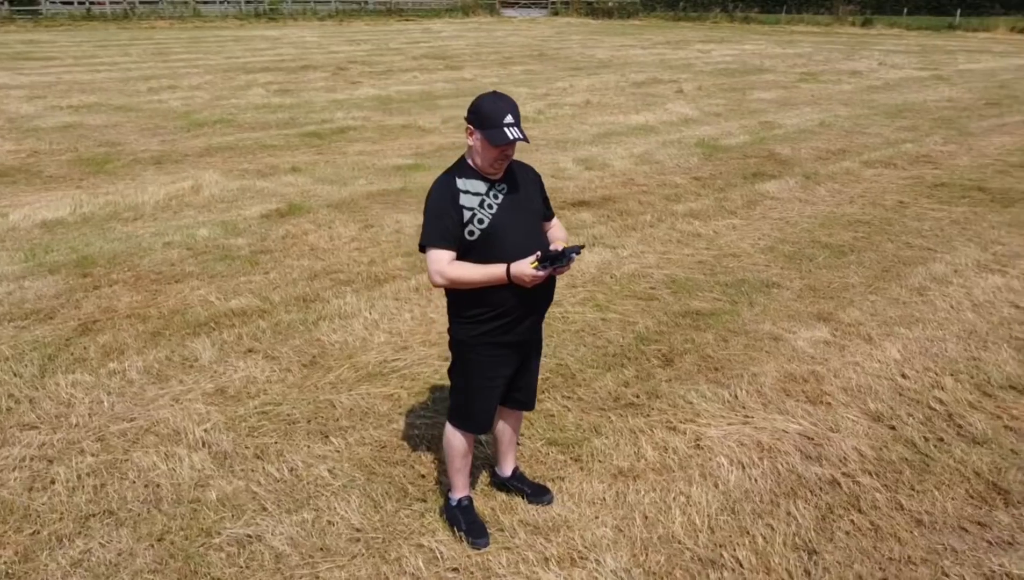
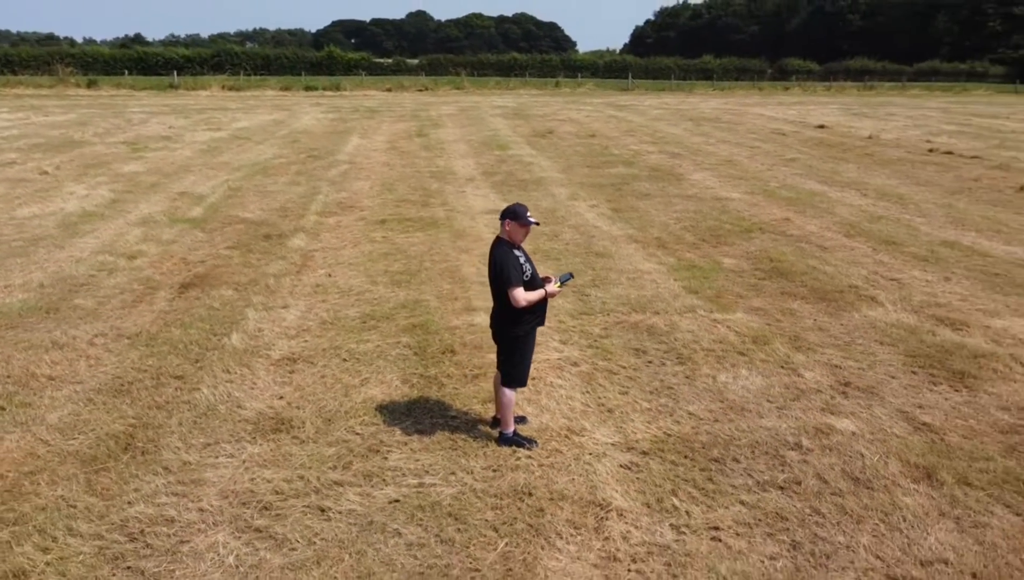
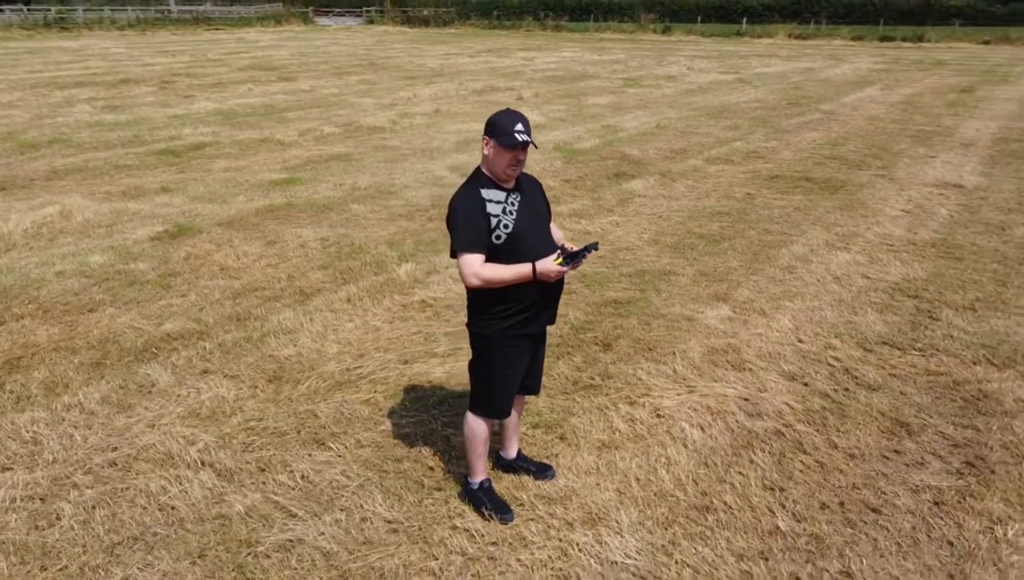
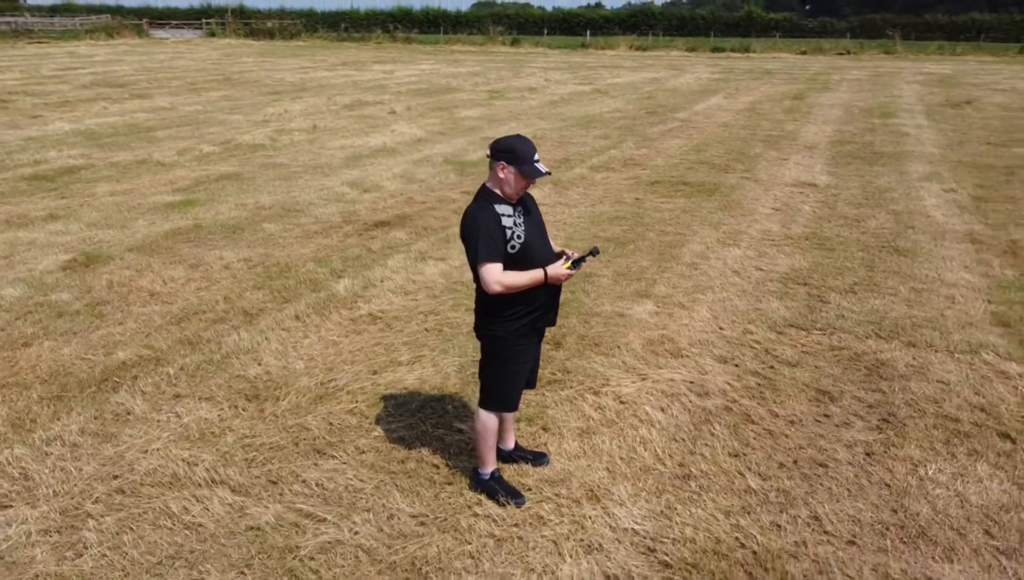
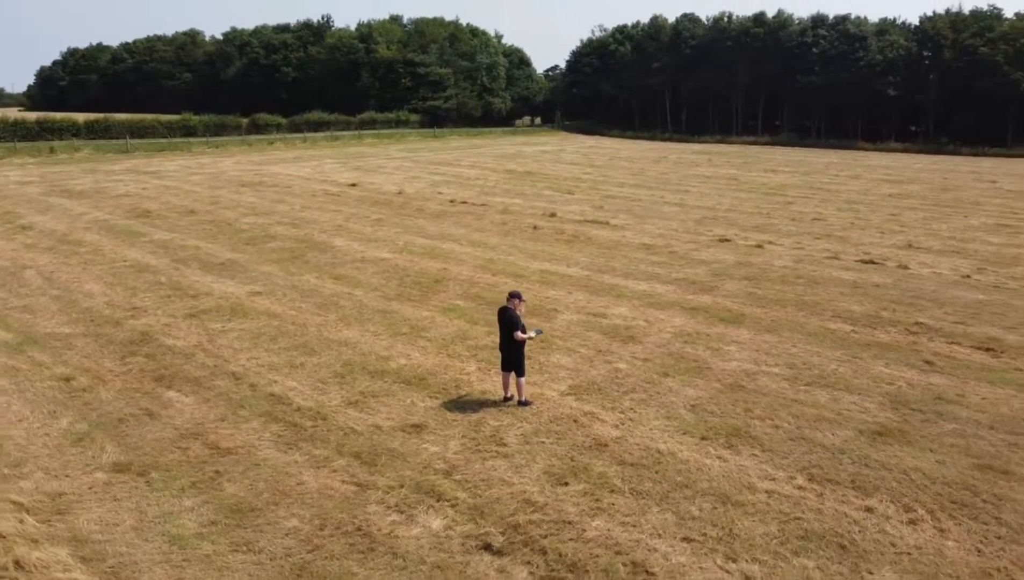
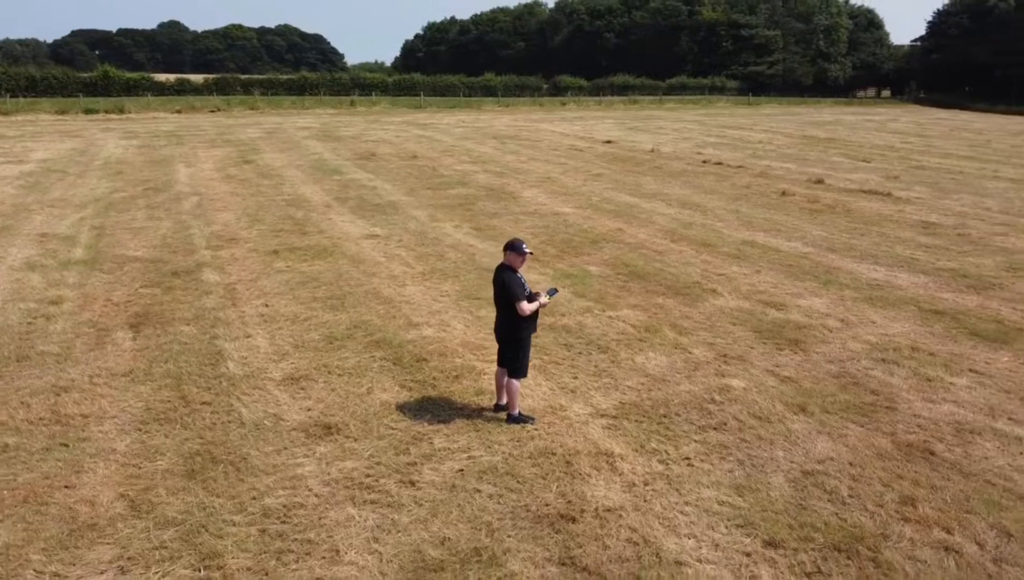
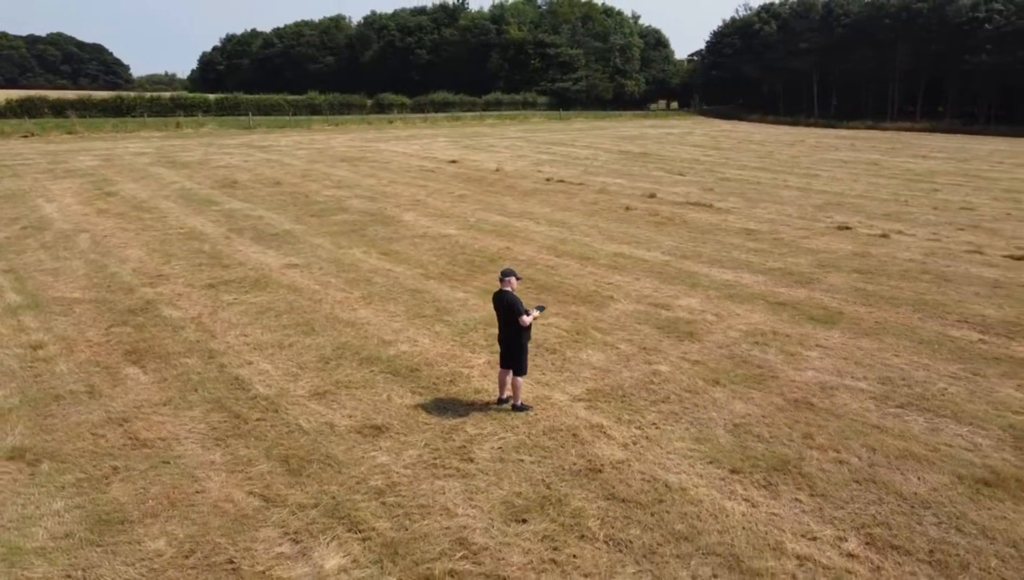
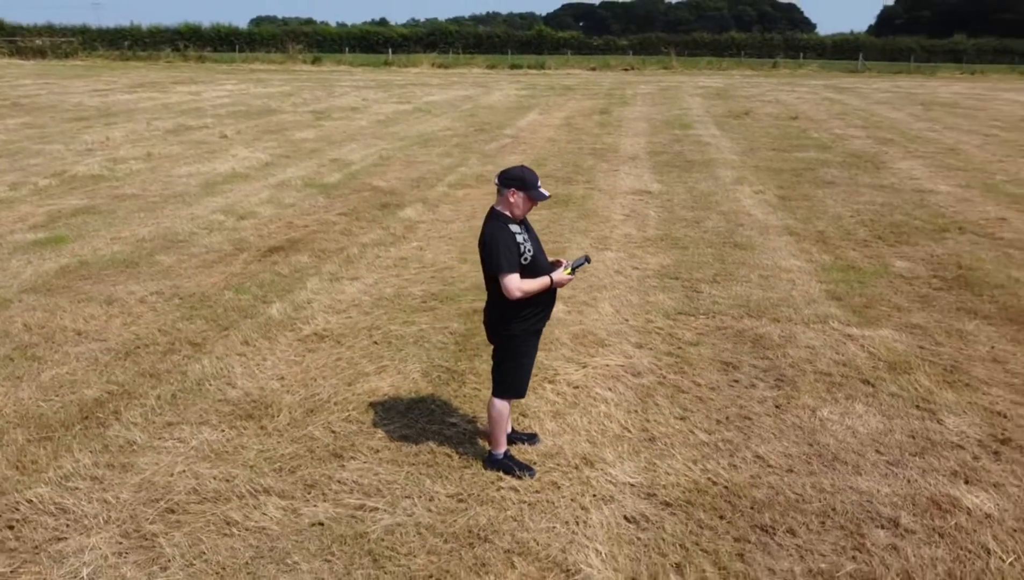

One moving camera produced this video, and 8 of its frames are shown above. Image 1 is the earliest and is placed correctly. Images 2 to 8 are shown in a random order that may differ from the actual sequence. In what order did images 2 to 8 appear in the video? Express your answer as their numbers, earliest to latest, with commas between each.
3, 4, 8, 2, 6, 7, 5
